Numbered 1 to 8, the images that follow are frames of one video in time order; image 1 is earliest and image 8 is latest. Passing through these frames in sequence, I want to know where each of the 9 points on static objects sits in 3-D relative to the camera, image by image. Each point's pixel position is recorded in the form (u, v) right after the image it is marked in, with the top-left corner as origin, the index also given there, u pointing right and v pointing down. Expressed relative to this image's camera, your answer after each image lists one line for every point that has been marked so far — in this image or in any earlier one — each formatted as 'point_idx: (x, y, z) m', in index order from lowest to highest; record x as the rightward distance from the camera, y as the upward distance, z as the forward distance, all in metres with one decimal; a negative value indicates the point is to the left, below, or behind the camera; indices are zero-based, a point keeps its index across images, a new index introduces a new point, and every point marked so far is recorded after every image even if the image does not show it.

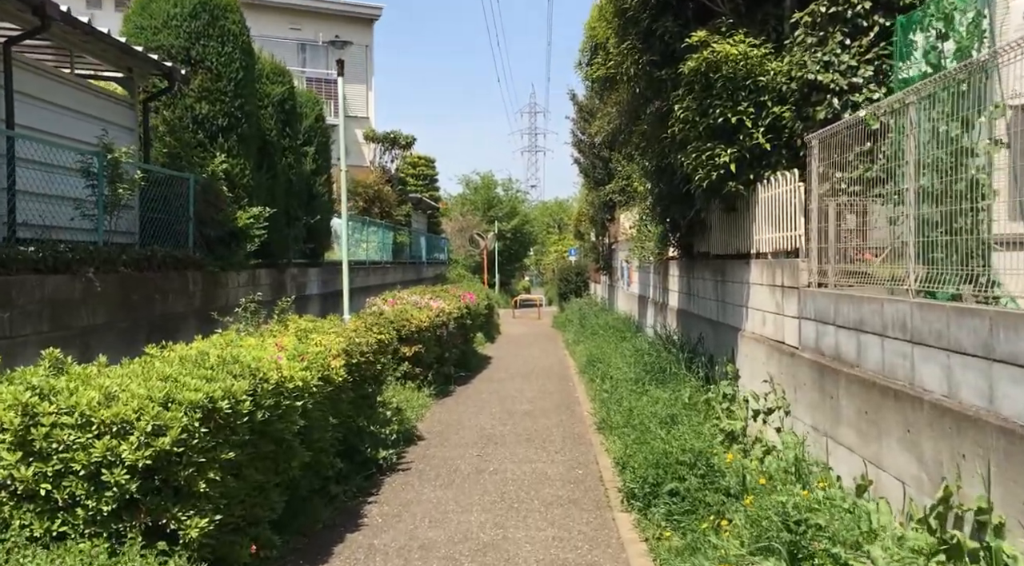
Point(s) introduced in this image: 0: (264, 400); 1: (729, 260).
0: (-1.3, -0.6, +4.6) m
1: (+1.9, +0.2, +7.8) m
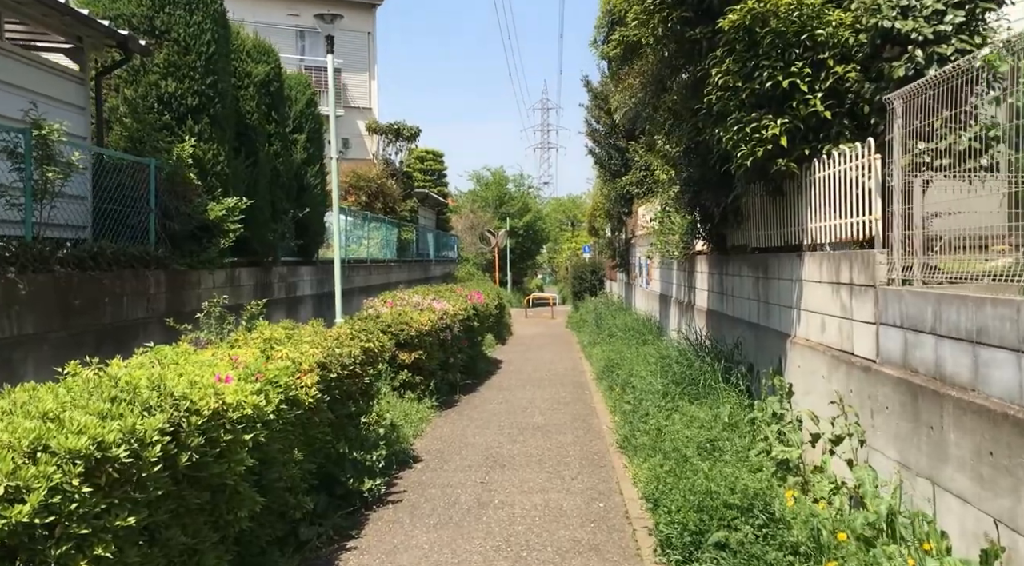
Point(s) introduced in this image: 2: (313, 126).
0: (-1.3, -0.6, +3.5) m
1: (+1.9, +0.2, +6.6) m
2: (-2.6, +2.0, +11.6) m
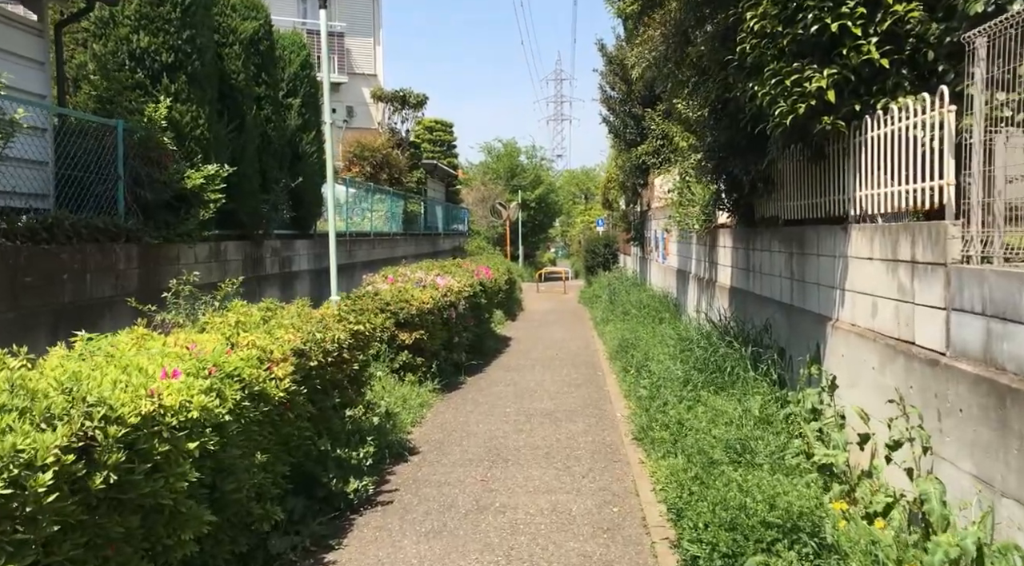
0: (-1.3, -0.5, +2.8) m
1: (+2.0, +0.4, +5.9) m
2: (-2.5, +2.4, +10.9) m
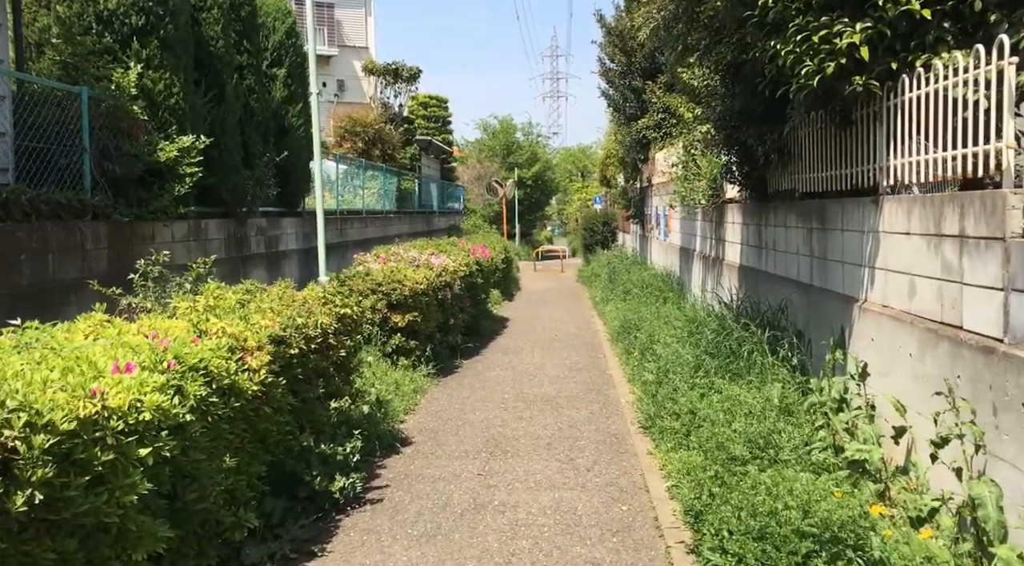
0: (-1.3, -0.5, +2.4) m
1: (+2.0, +0.5, +5.4) m
2: (-2.5, +2.6, +10.3) m
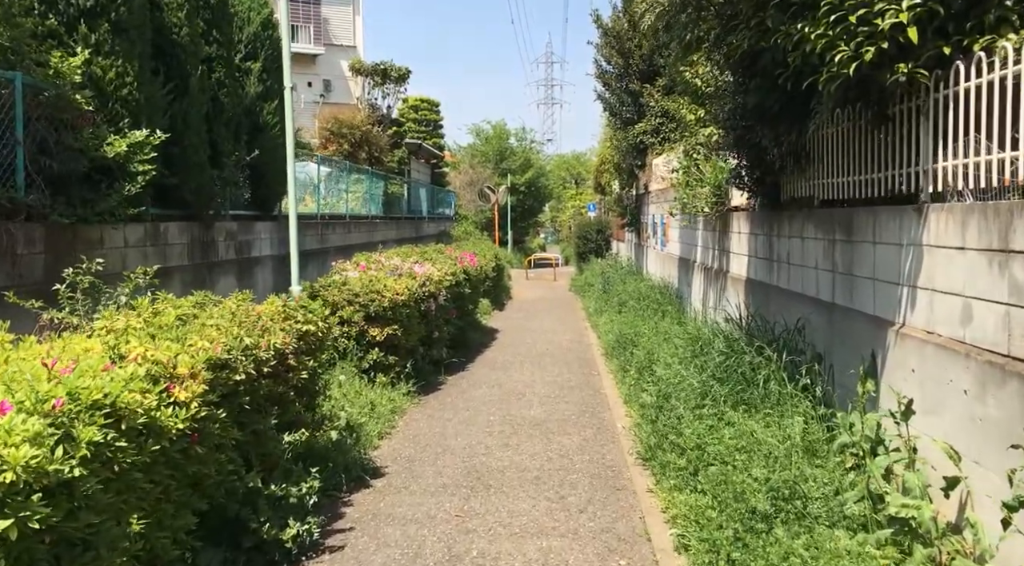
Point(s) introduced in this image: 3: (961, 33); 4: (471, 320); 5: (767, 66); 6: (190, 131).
0: (-1.4, -0.5, +1.7) m
1: (+1.9, +0.4, +4.8) m
2: (-2.6, +2.5, +9.7) m
3: (+1.9, +1.0, +3.7) m
4: (-0.6, -0.5, +12.3) m
5: (+1.4, +1.2, +5.0) m
6: (-2.7, +1.3, +7.4) m
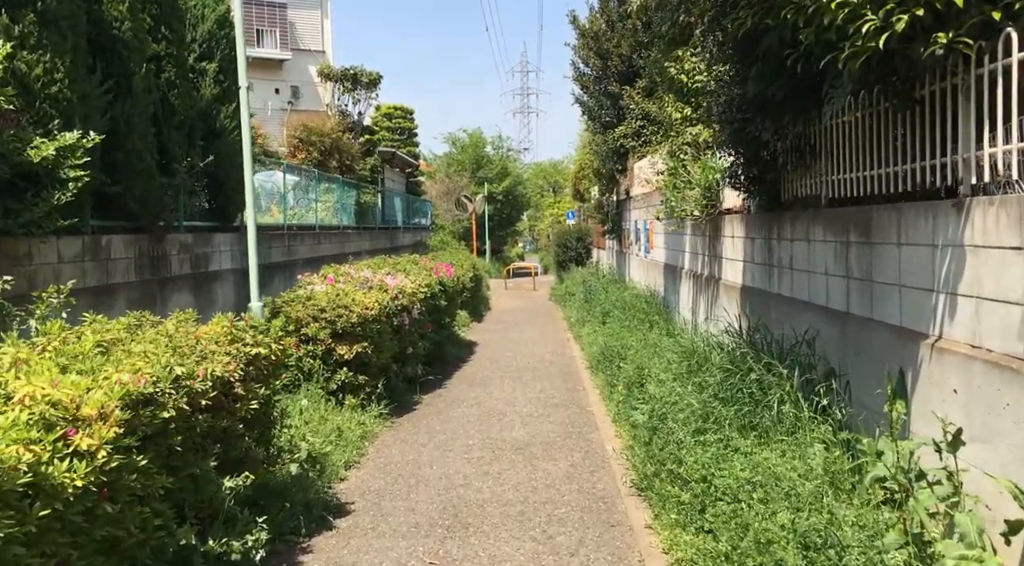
0: (-1.4, -0.6, +1.1) m
1: (+1.8, +0.4, +4.2) m
2: (-2.9, +2.3, +9.0) m
3: (+1.8, +1.0, +3.2) m
4: (-0.8, -0.7, +11.6) m
5: (+1.3, +1.2, +4.5) m
6: (-2.9, +1.1, +6.8) m
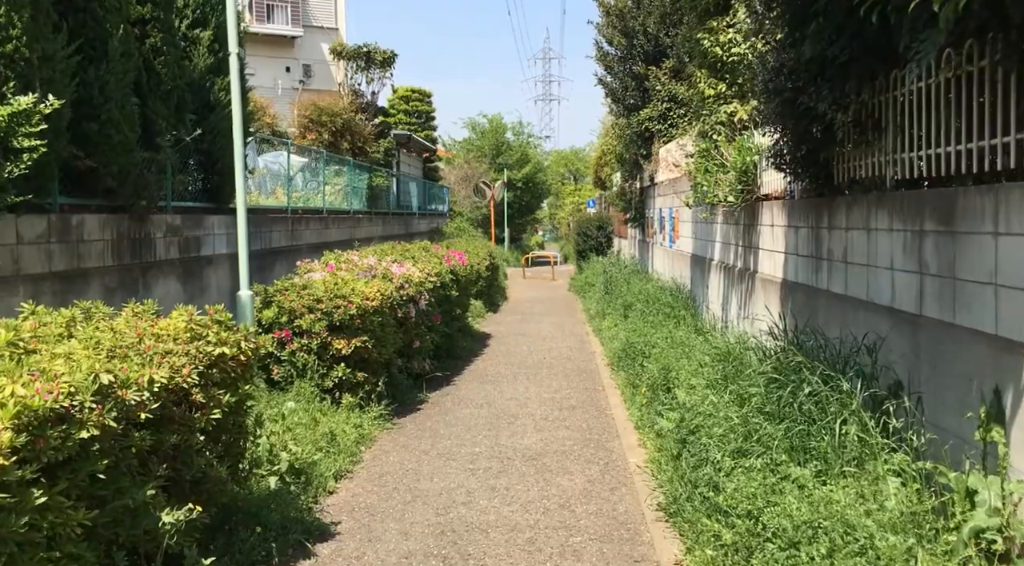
0: (-1.4, -0.6, +0.4) m
1: (+1.8, +0.4, +3.5) m
2: (-2.7, +2.5, +8.4) m
3: (+1.8, +1.0, +2.4) m
4: (-0.6, -0.5, +11.0) m
5: (+1.4, +1.2, +3.7) m
6: (-2.8, +1.2, +6.1) m
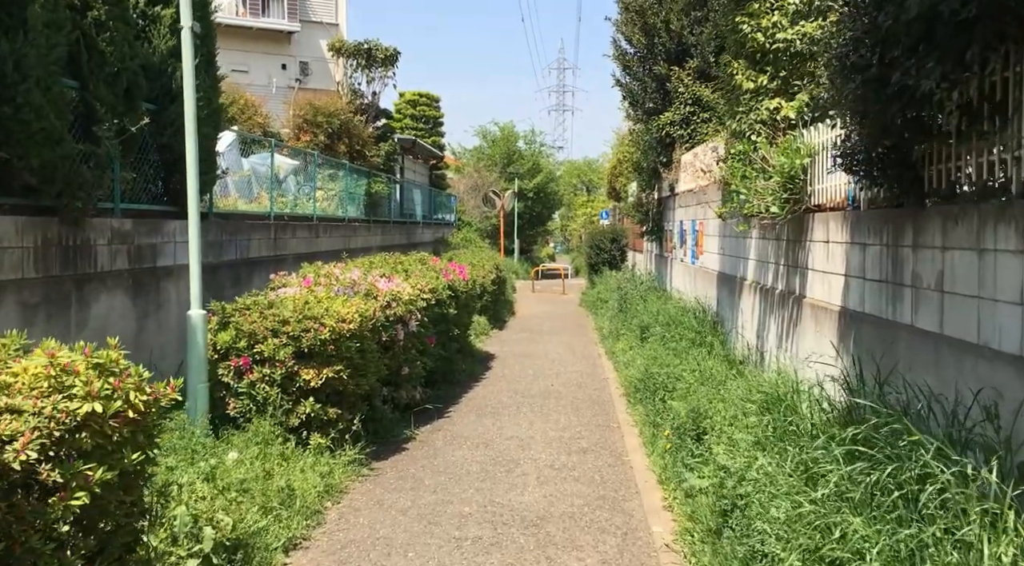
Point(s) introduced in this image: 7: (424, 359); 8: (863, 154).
0: (-1.5, -0.6, -0.7) m
1: (+1.8, +0.2, +2.4) m
2: (-2.6, +2.4, +7.3) m
3: (+1.8, +0.9, +1.3) m
4: (-0.6, -0.7, +9.8) m
5: (+1.4, +1.1, +2.6) m
6: (-2.8, +1.2, +5.1) m
7: (-0.8, -0.7, +8.0) m
8: (+1.8, +0.6, +4.5) m
